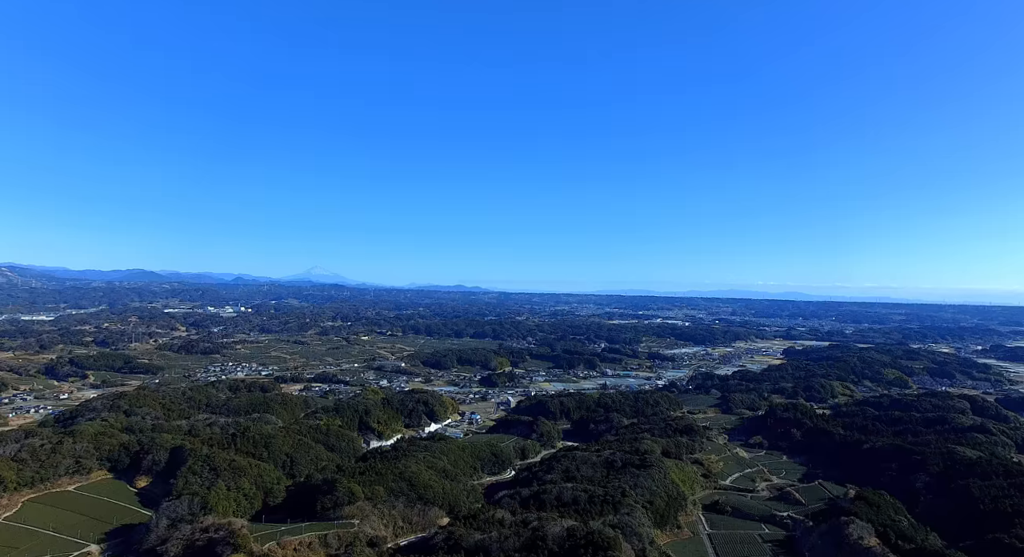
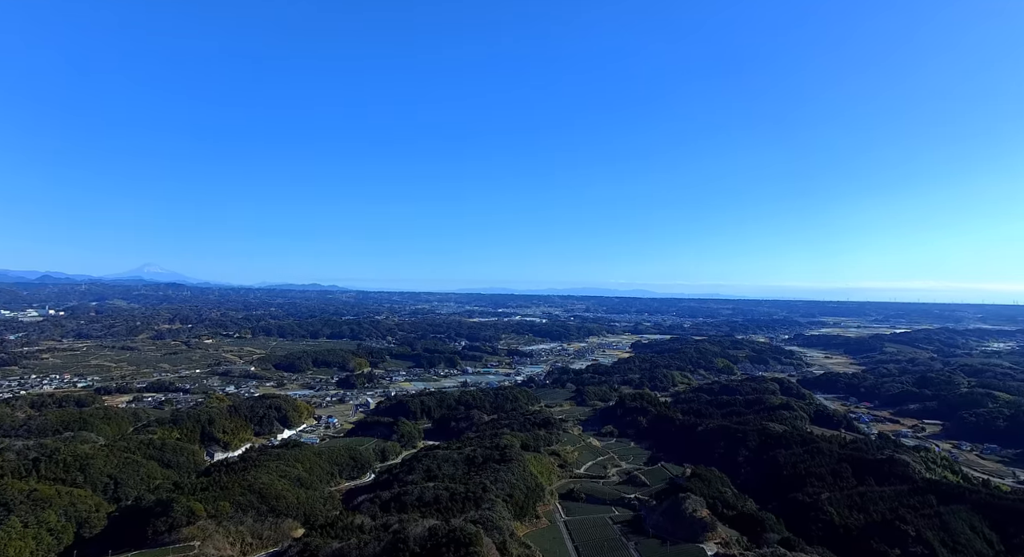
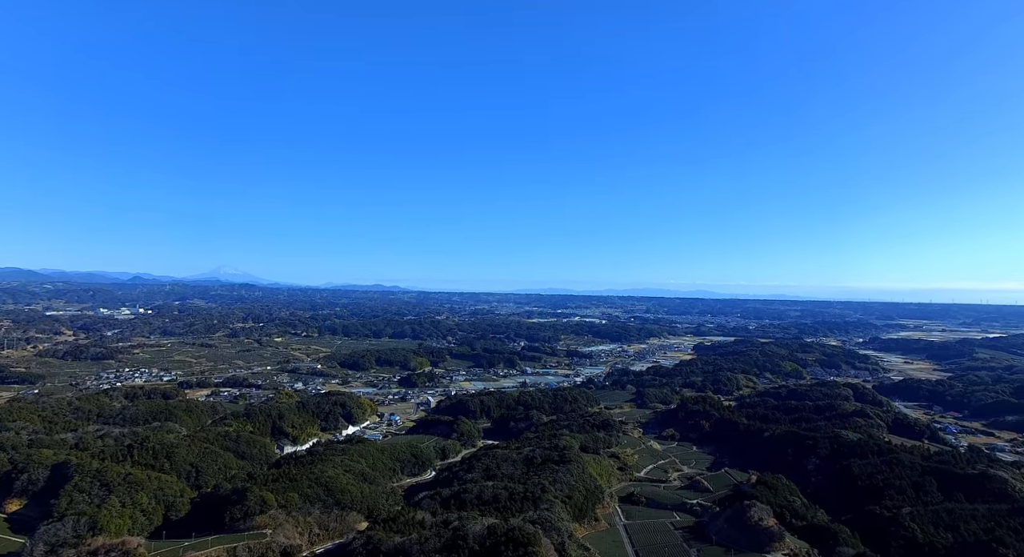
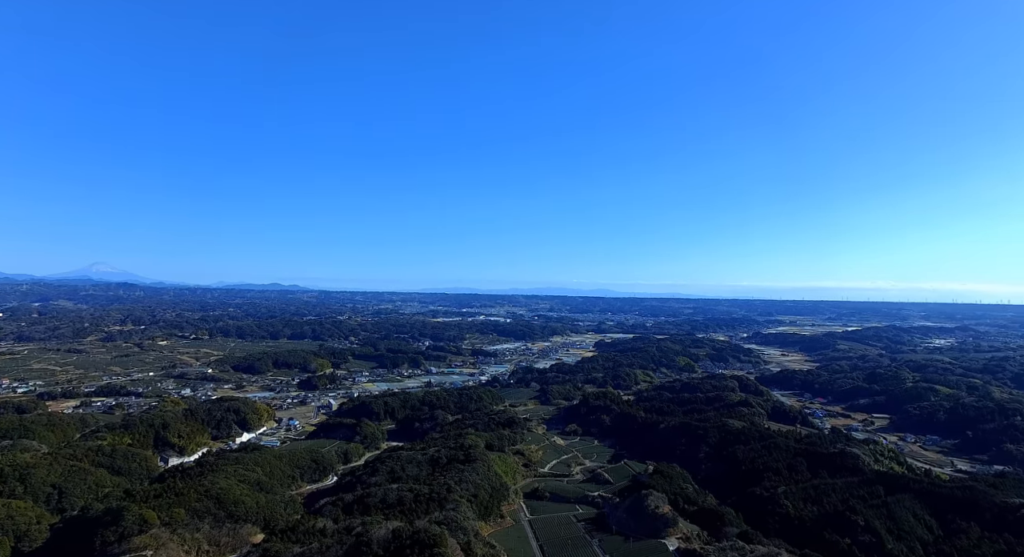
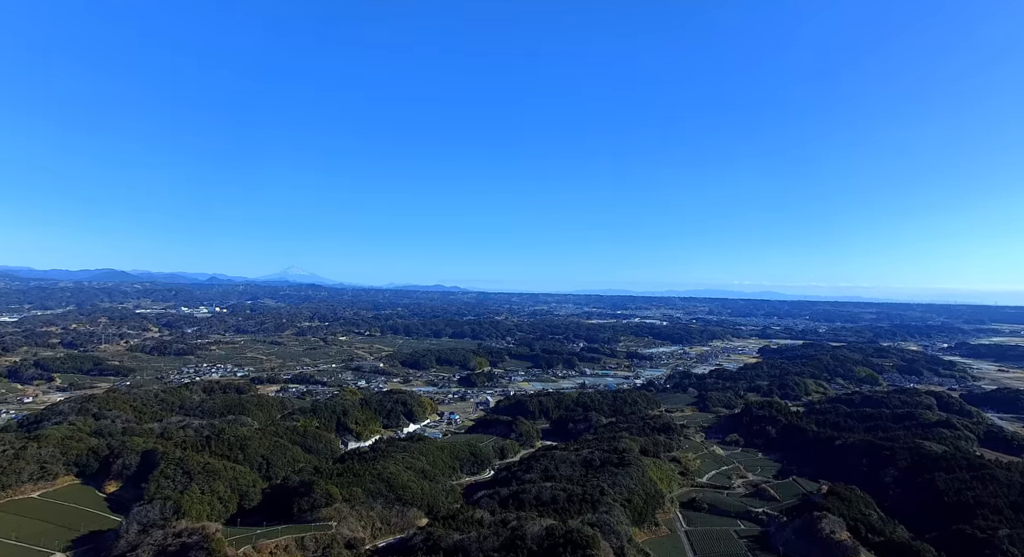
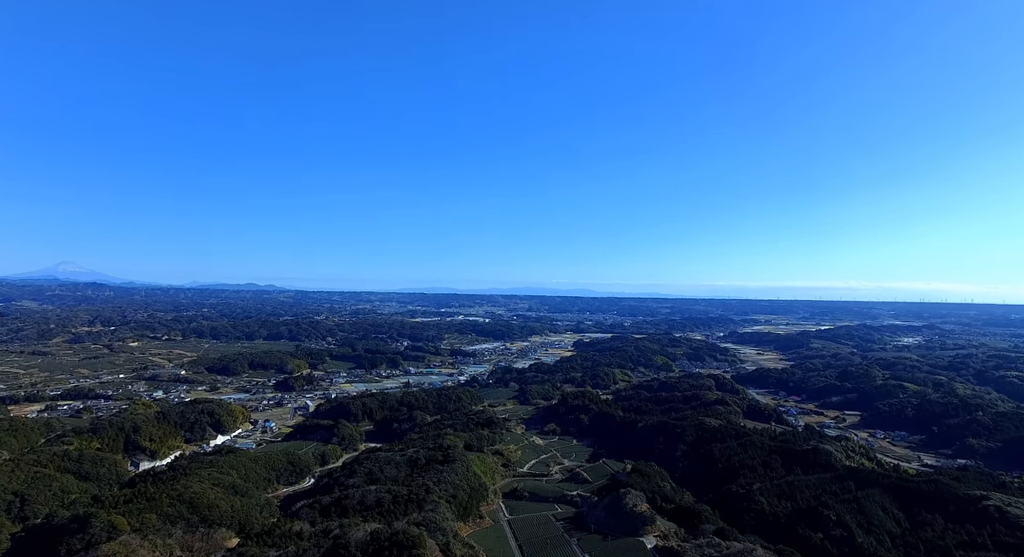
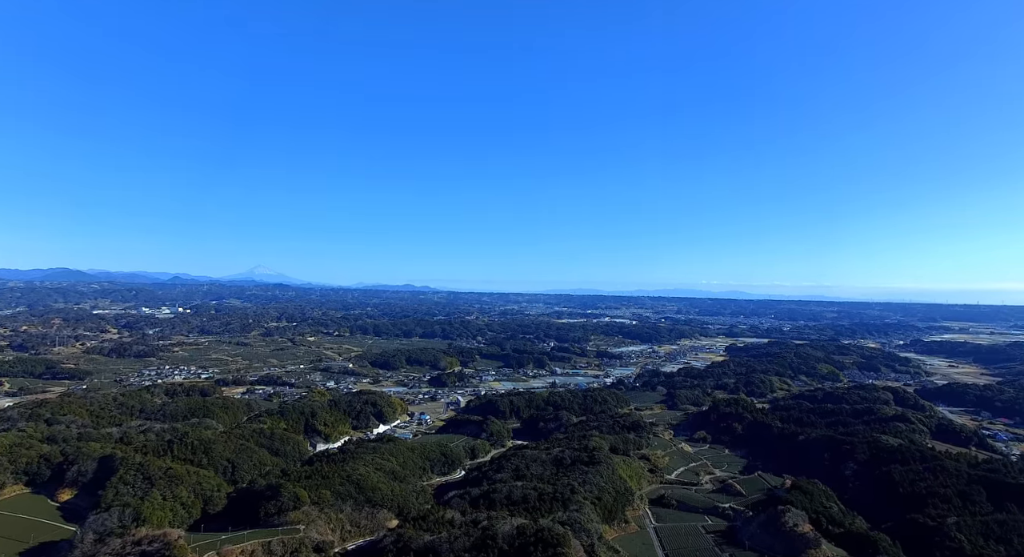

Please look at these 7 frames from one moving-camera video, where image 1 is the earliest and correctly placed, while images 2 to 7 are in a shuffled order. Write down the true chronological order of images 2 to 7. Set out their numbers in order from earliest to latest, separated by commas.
5, 7, 3, 2, 4, 6
